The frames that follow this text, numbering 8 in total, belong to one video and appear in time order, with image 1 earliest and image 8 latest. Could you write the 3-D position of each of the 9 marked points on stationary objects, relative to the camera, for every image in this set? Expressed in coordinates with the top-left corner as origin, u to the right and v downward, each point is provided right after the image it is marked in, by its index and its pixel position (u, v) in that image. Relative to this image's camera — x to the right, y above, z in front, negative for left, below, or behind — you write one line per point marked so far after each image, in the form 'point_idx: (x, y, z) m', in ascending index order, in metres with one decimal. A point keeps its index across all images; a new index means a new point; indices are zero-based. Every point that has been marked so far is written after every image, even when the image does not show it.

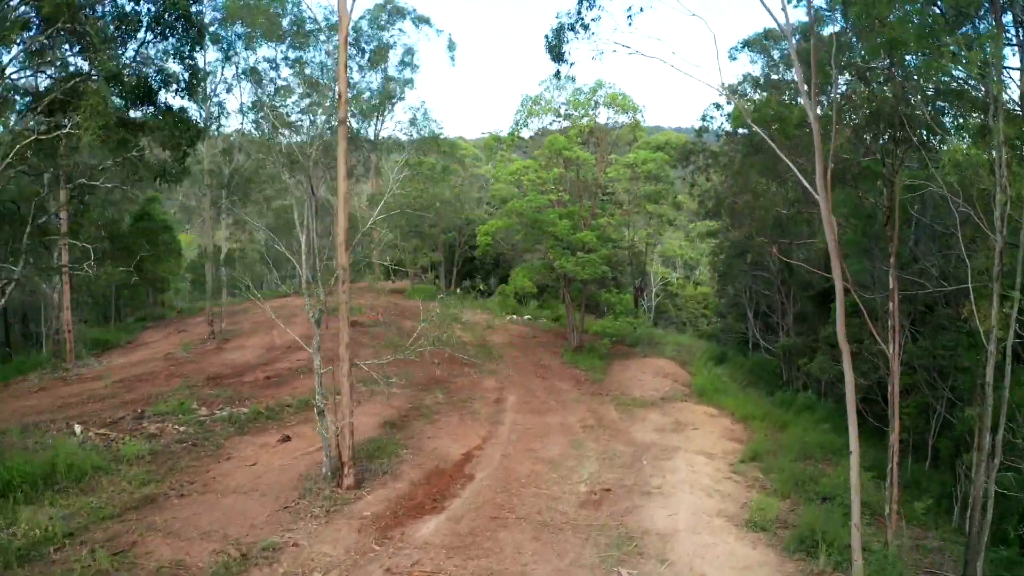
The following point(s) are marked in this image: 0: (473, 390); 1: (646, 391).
0: (-0.5, -1.3, +14.9) m
1: (+1.9, -1.4, +16.6) m
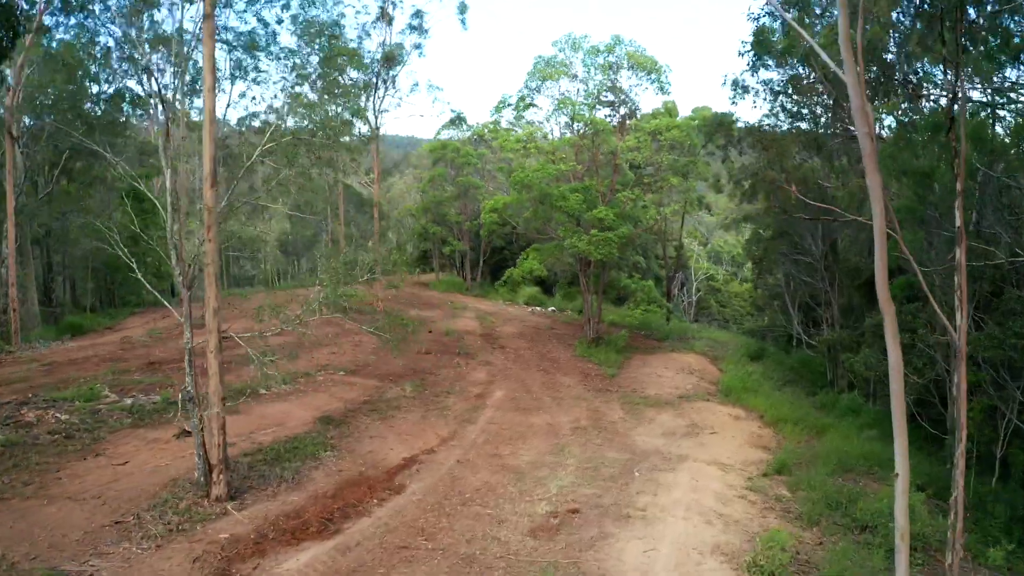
0: (-0.6, -1.0, +12.7) m
1: (+1.8, -1.2, +14.3) m
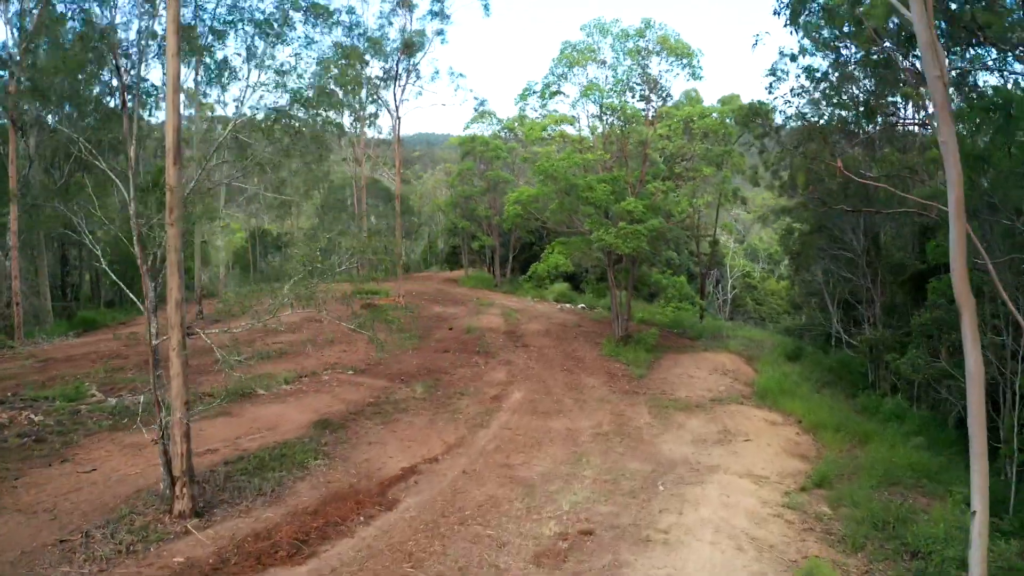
0: (-0.4, -1.0, +12.0) m
1: (+2.1, -1.2, +13.4) m
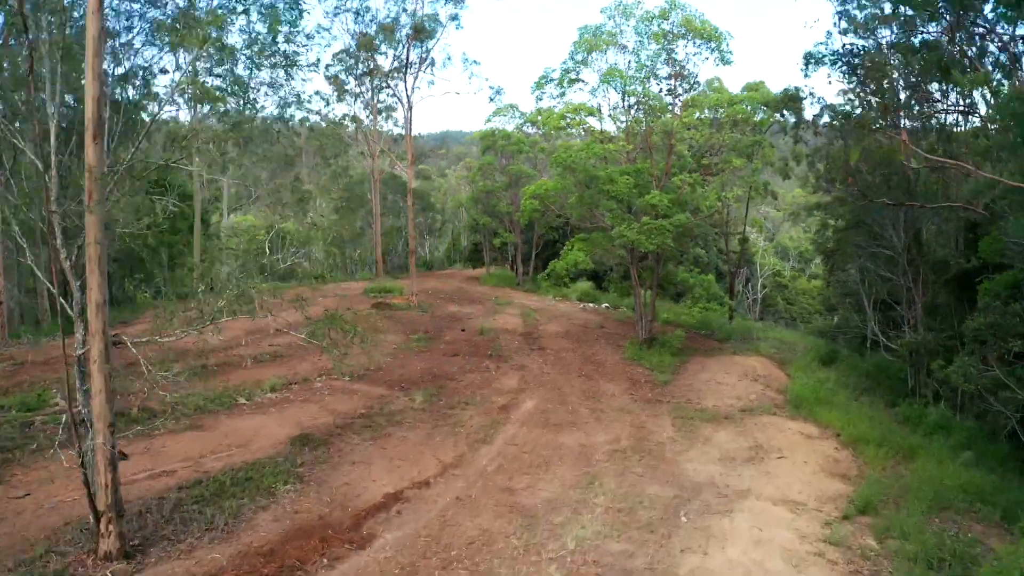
0: (-0.3, -0.9, +11.0) m
1: (+2.2, -1.2, +12.4) m
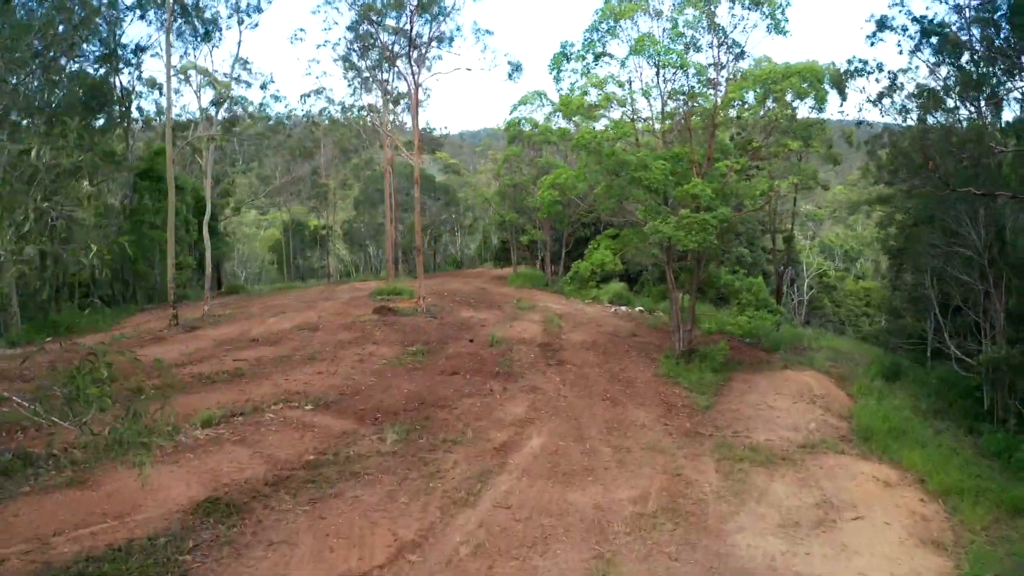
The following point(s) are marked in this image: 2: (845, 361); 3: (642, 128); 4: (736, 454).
0: (-0.3, -1.0, +8.9) m
1: (+2.3, -1.2, +10.2) m
2: (+4.9, -1.1, +17.4) m
3: (+1.4, +1.7, +12.3) m
4: (+1.7, -1.3, +8.8) m
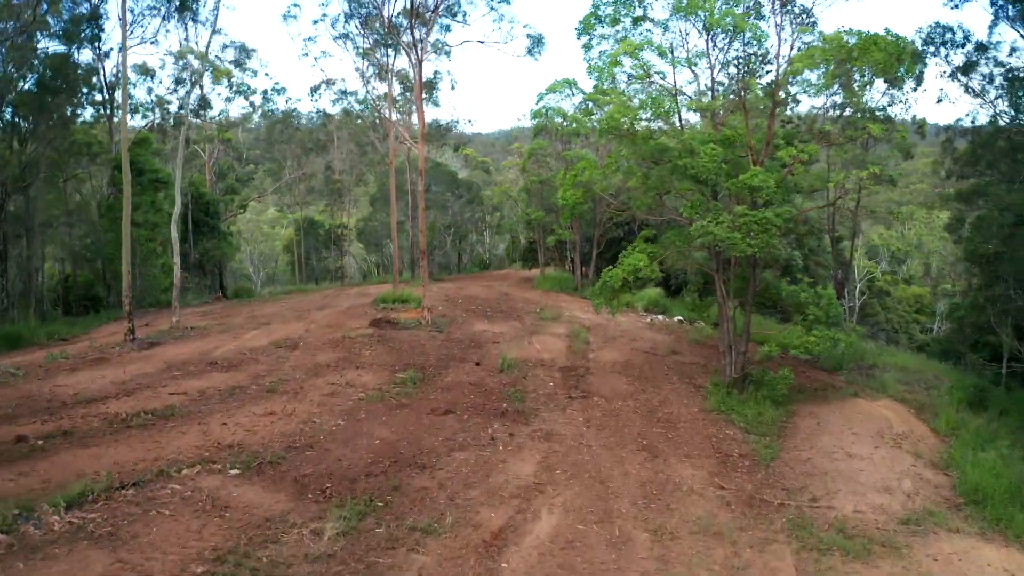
0: (-0.3, -1.1, +6.6) m
1: (+2.3, -1.4, +7.8) m
2: (+5.2, -1.2, +14.9) m
3: (+1.5, +1.5, +10.0) m
4: (+1.7, -1.4, +6.5) m
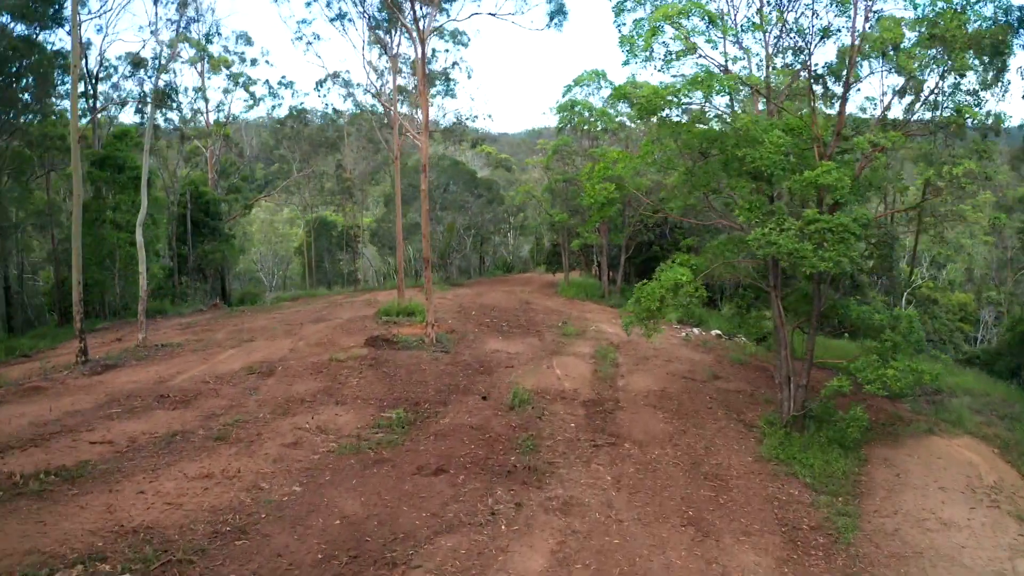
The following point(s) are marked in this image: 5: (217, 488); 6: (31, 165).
0: (-0.3, -1.3, +4.8) m
1: (+2.4, -1.5, +6.0) m
2: (+5.4, -1.4, +13.0) m
3: (+1.6, +1.4, +8.1) m
4: (+1.7, -1.5, +4.6) m
5: (-1.5, -1.0, +5.9) m
6: (-6.7, +1.7, +16.3) m
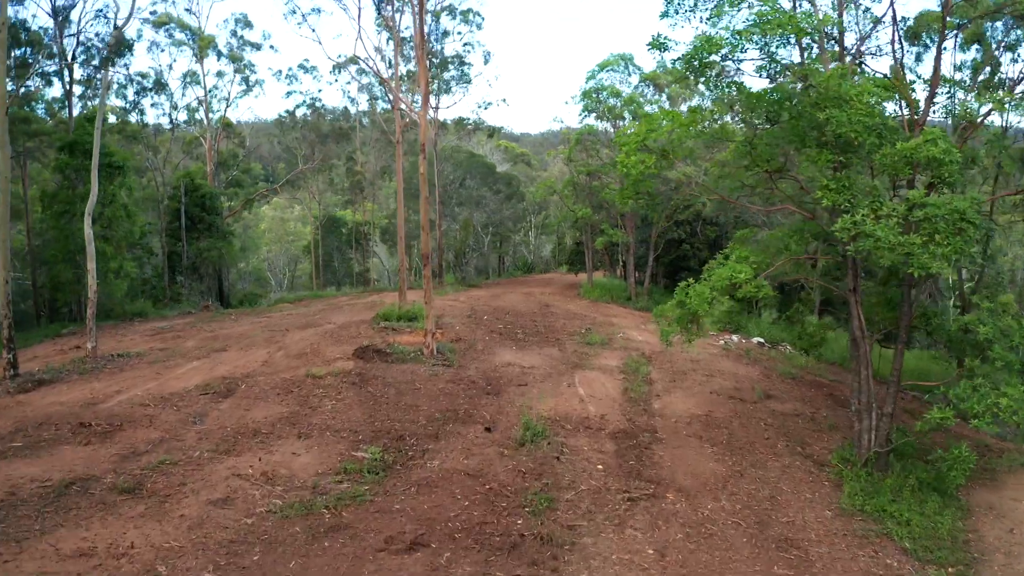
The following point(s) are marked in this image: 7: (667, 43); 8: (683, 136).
0: (-0.3, -1.3, +3.0) m
1: (+2.4, -1.5, +4.1) m
2: (+5.5, -1.4, +11.1) m
3: (+1.7, +1.4, +6.3) m
4: (+1.7, -1.6, +2.8) m
5: (-1.5, -1.0, +4.2) m
6: (-6.4, +1.7, +14.7) m
7: (+0.9, +1.4, +6.6) m
8: (+1.1, +1.0, +7.7) m
